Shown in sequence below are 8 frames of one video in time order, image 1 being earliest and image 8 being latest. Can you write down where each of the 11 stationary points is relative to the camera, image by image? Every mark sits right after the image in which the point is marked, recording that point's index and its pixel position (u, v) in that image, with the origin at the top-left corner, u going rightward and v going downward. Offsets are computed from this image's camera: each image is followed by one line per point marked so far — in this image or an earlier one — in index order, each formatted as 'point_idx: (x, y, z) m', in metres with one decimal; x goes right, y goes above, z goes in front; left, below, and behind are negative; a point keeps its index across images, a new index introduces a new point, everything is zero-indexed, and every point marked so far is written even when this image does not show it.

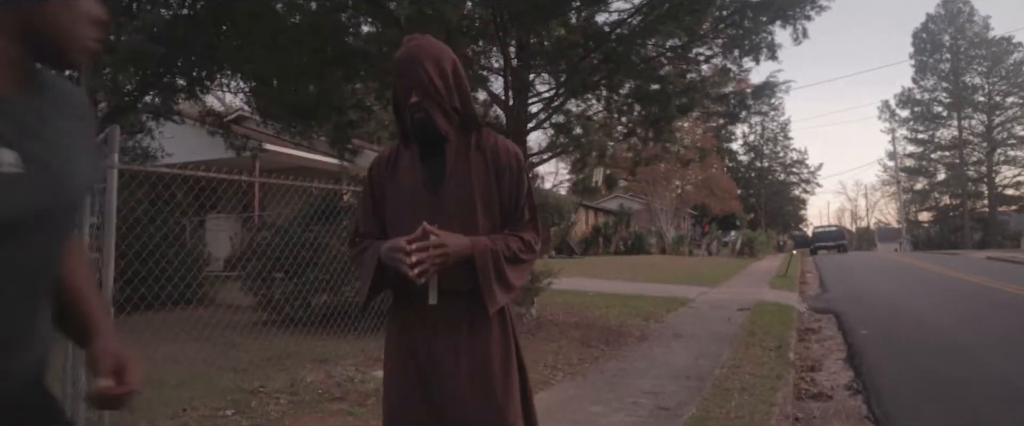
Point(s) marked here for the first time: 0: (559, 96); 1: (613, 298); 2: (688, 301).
0: (+0.6, +1.3, +9.7) m
1: (+1.6, -1.4, +13.4) m
2: (+2.8, -1.4, +13.5) m
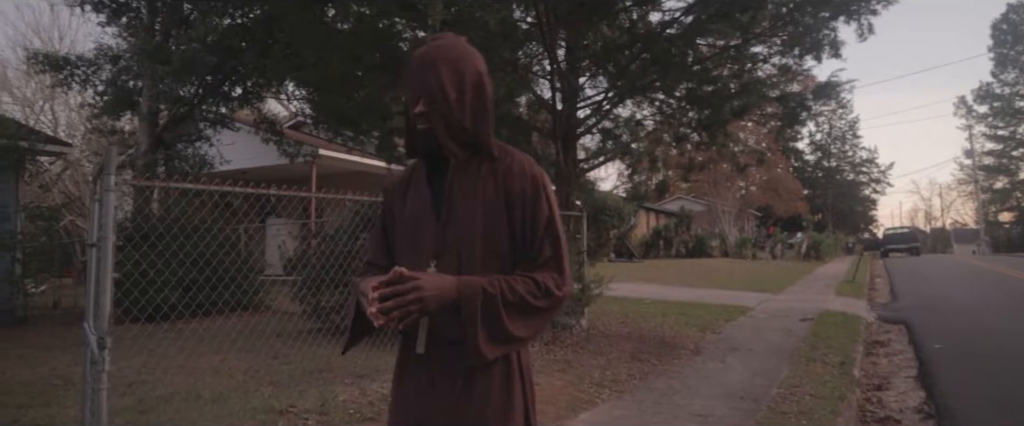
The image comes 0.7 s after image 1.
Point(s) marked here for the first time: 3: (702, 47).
0: (+1.1, +1.3, +9.3) m
1: (+2.5, -1.4, +13.0) m
2: (+3.7, -1.5, +13.0) m
3: (+2.0, +1.7, +8.7) m
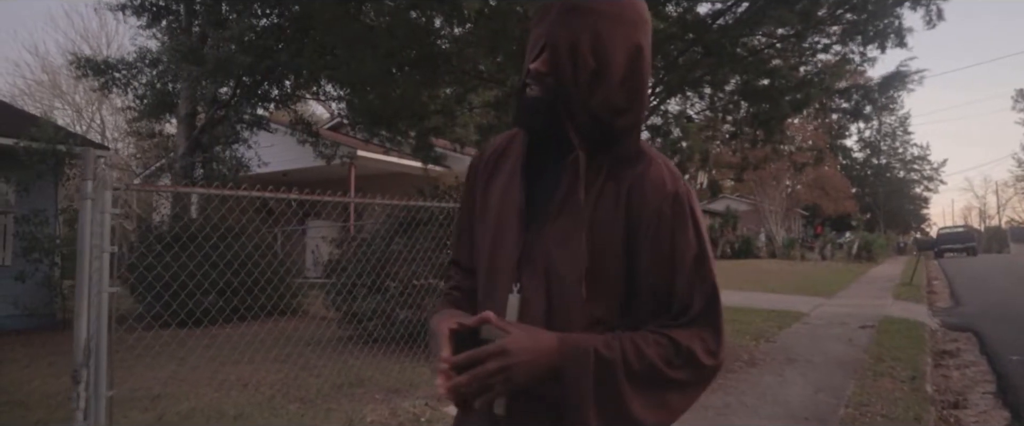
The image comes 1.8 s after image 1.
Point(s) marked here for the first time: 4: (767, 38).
0: (+1.5, +1.2, +8.8) m
1: (+3.1, -1.4, +12.4) m
2: (+4.3, -1.5, +12.3) m
3: (+2.4, +1.7, +8.2) m
4: (+2.5, +1.7, +8.3) m
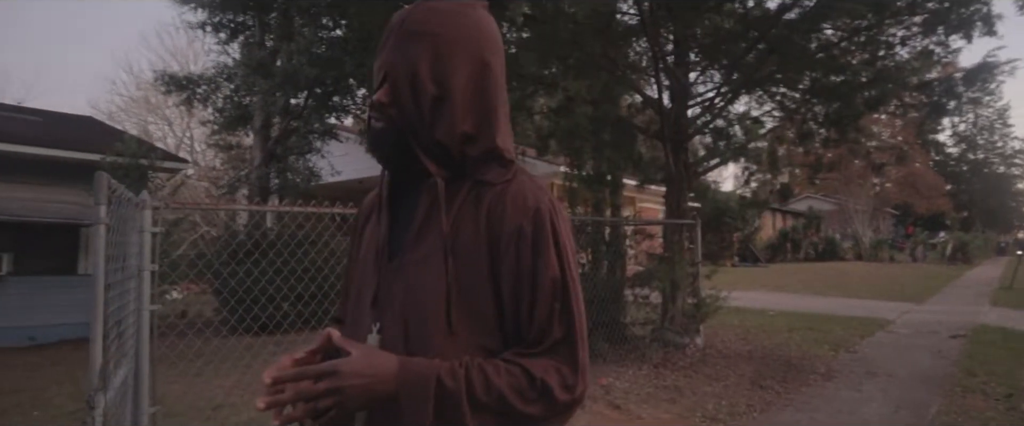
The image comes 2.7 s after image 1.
0: (+2.2, +1.2, +8.5) m
1: (+4.1, -1.5, +11.9) m
2: (+5.2, -1.5, +11.7) m
3: (+2.9, +1.7, +7.8) m
4: (+3.0, +1.7, +7.9) m
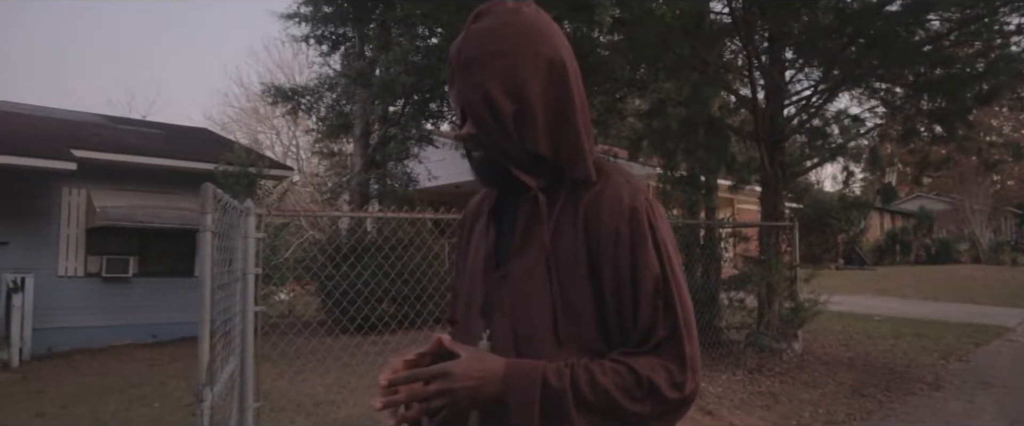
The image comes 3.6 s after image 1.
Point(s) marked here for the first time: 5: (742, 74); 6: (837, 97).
0: (+3.1, +1.2, +8.3) m
1: (+5.4, -1.5, +11.5) m
2: (+6.5, -1.5, +11.1) m
3: (+3.7, +1.7, +7.5) m
4: (+3.9, +1.7, +7.6) m
5: (+2.3, +1.4, +8.3) m
6: (+3.3, +1.2, +8.4) m
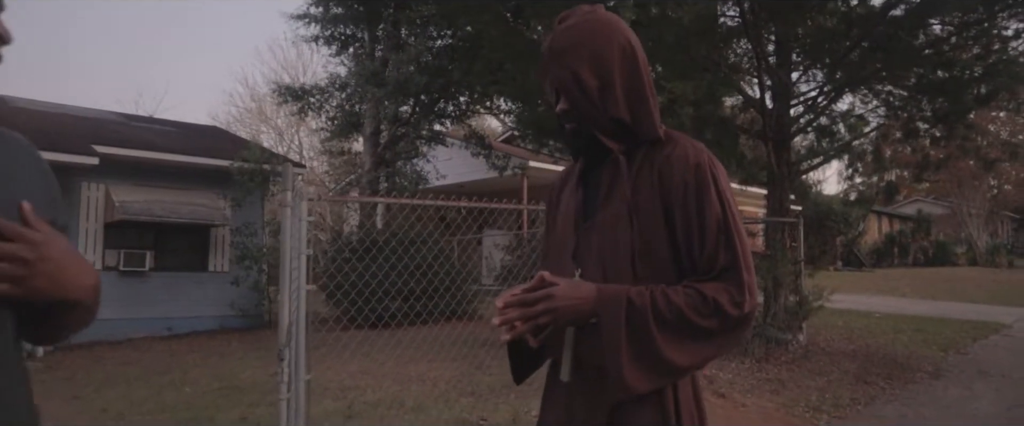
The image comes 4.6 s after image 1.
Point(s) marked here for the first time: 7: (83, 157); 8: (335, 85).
0: (+3.2, +1.2, +8.6) m
1: (+5.5, -1.5, +11.8) m
2: (+6.7, -1.5, +11.4) m
3: (+3.9, +1.7, +7.8) m
4: (+4.0, +1.7, +7.9) m
5: (+2.4, +1.4, +8.6) m
6: (+3.4, +1.2, +8.8) m
7: (-5.7, +0.7, +11.2) m
8: (-3.2, +2.3, +15.2) m
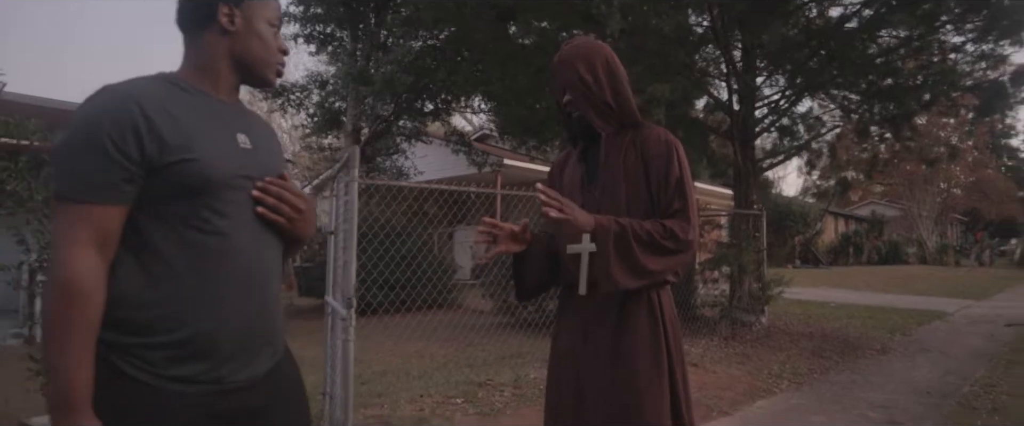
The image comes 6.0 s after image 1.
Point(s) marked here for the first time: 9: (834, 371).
0: (+3.1, +1.3, +9.4) m
1: (+5.2, -1.4, +12.7) m
2: (+6.4, -1.5, +12.4) m
3: (+3.8, +1.8, +8.6) m
4: (+4.0, +1.8, +8.7) m
5: (+2.3, +1.5, +9.4) m
6: (+3.3, +1.3, +9.6) m
7: (-6.0, +0.9, +11.7) m
8: (-3.6, +2.4, +15.7) m
9: (+2.8, -1.4, +7.3) m
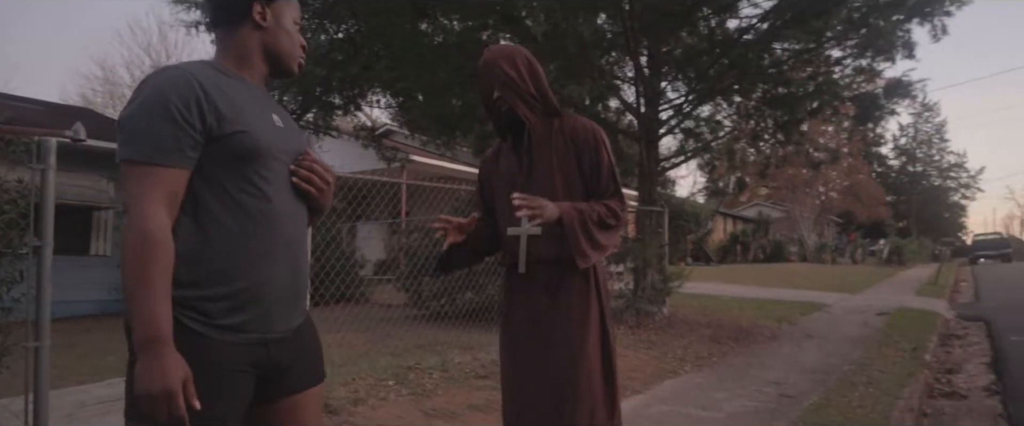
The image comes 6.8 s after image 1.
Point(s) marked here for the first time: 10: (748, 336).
0: (+2.1, +1.3, +10.0) m
1: (+3.8, -1.4, +13.5) m
2: (+5.0, -1.5, +13.4) m
3: (+2.9, +1.8, +9.3) m
4: (+3.1, +1.8, +9.5) m
5: (+1.3, +1.5, +9.9) m
6: (+2.3, +1.3, +10.2) m
7: (-7.1, +1.0, +11.2) m
8: (-5.3, +2.6, +15.5) m
9: (+2.0, -1.3, +7.9) m
10: (+2.6, -1.3, +9.1) m
